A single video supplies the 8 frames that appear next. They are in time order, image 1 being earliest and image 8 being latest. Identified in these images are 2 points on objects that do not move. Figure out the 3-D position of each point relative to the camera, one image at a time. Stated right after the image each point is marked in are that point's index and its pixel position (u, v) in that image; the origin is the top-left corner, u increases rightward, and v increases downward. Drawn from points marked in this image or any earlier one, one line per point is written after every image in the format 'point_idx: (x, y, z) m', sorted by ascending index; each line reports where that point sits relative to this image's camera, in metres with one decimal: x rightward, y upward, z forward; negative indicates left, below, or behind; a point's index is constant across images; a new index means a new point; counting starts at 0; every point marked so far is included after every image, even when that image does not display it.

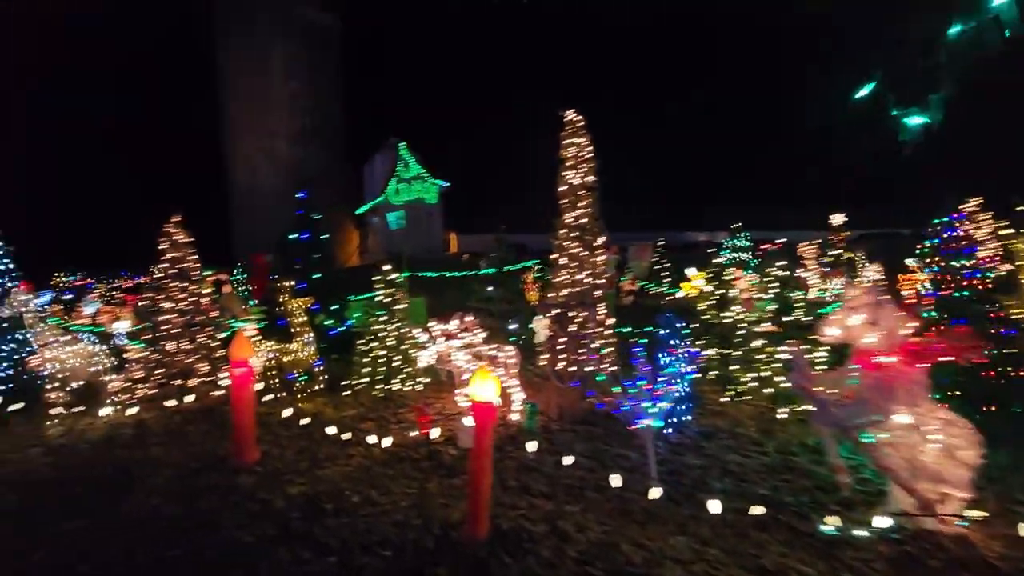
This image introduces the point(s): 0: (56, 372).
0: (-7.3, -1.4, +8.3) m
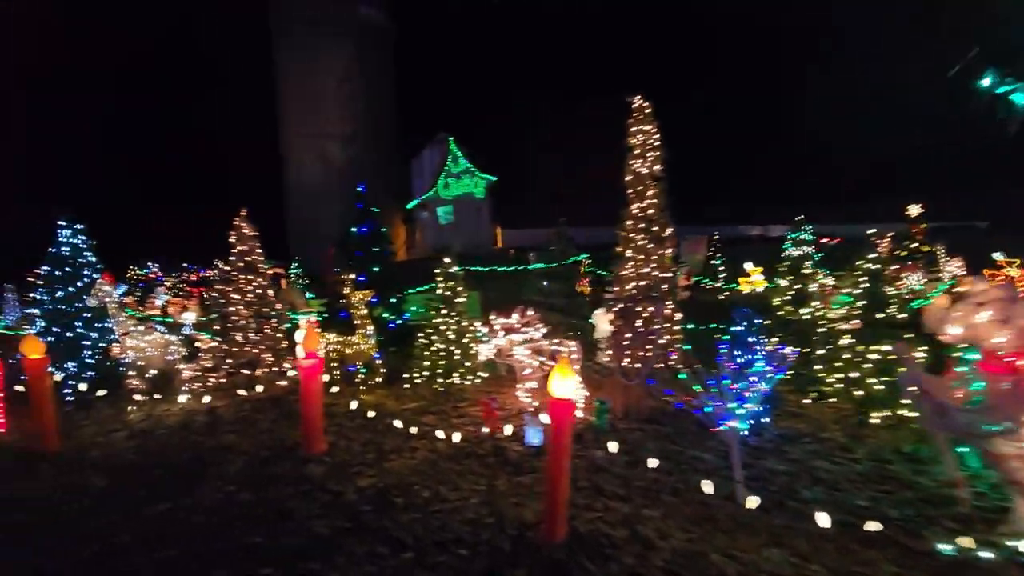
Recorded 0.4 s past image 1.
0: (-6.3, -1.2, +8.7) m
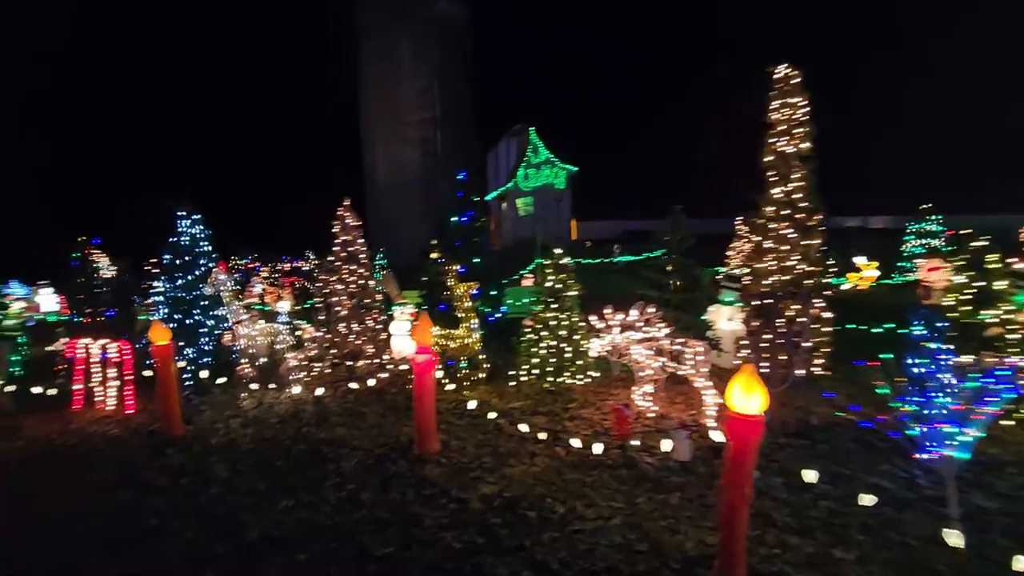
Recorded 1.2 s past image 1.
0: (-4.5, -1.0, +8.9) m
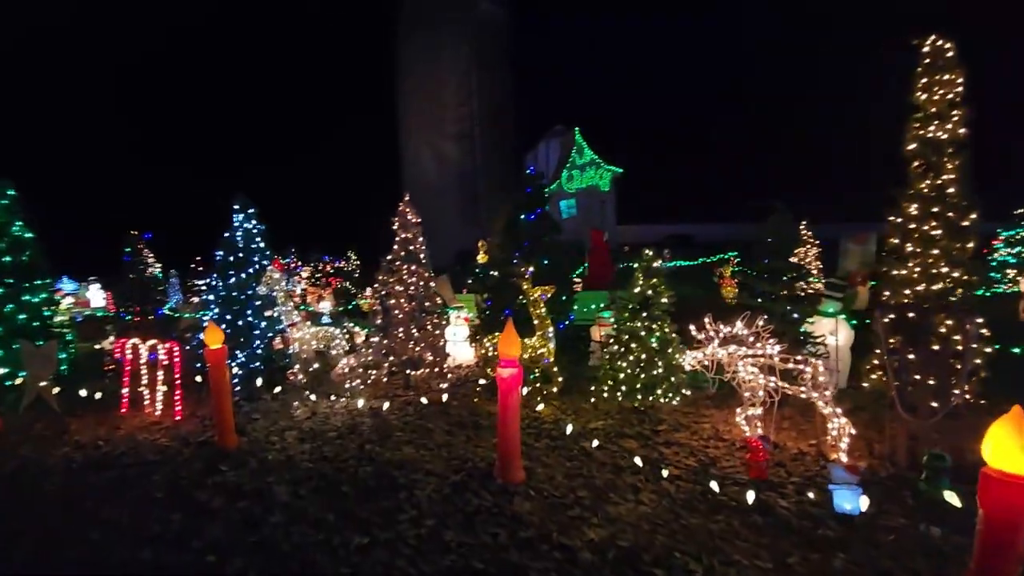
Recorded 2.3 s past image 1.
0: (-3.4, -1.0, +8.3) m
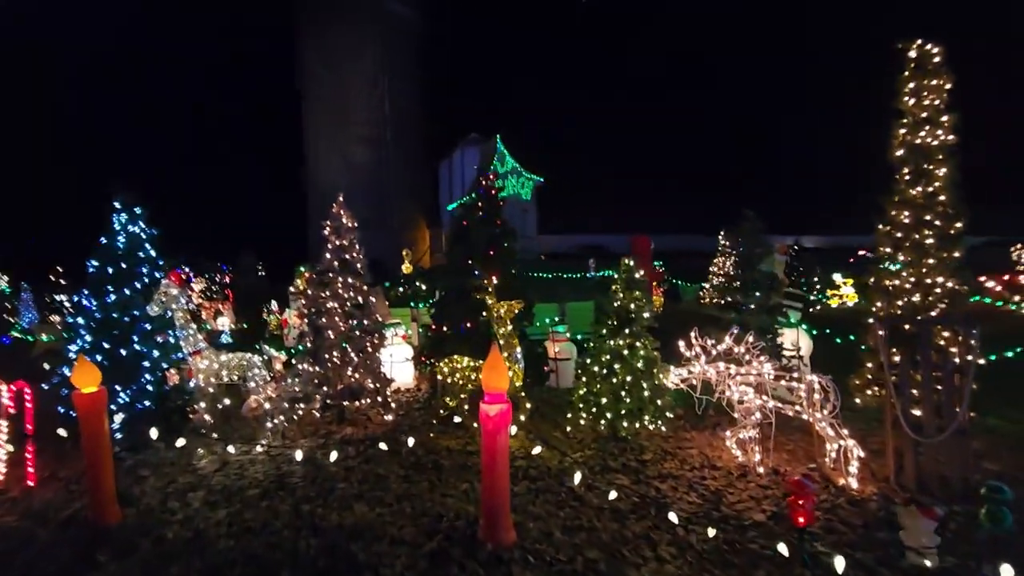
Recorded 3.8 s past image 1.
0: (-3.9, -1.3, +6.7) m
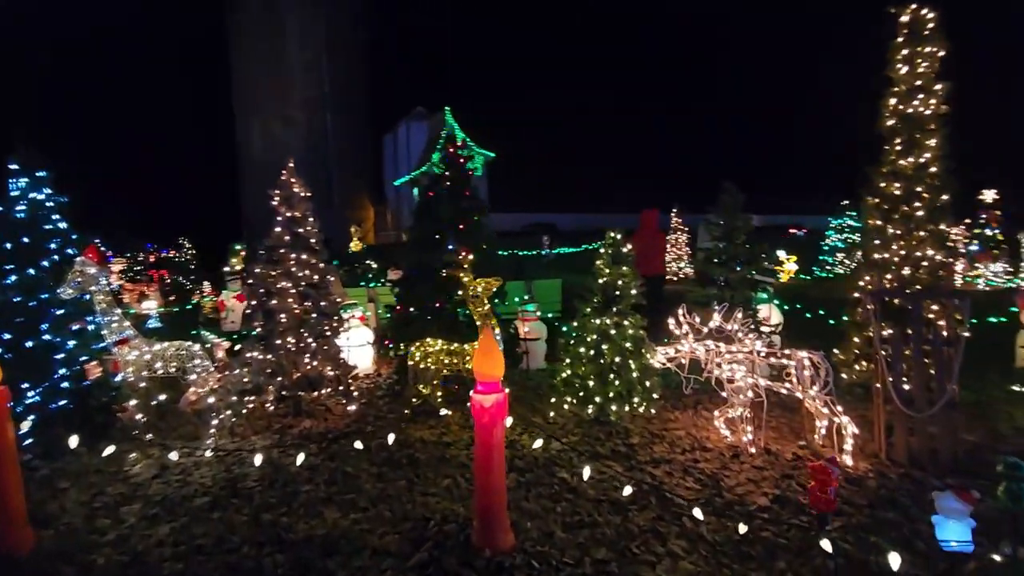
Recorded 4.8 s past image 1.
0: (-4.2, -1.0, +5.8) m
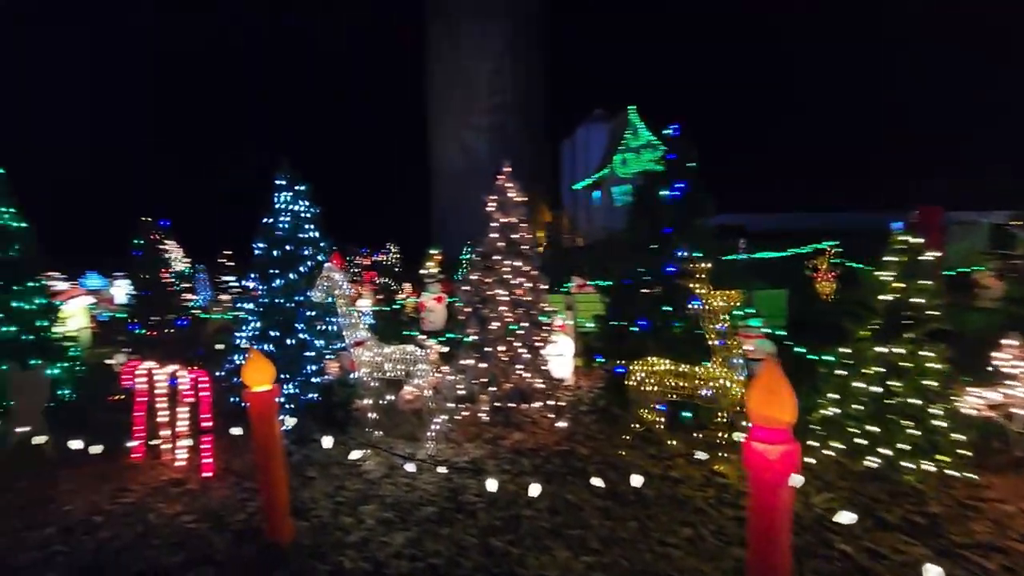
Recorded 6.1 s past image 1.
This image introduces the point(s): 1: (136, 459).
0: (-1.7, -1.1, +6.1) m
1: (-4.0, -1.9, +5.5) m
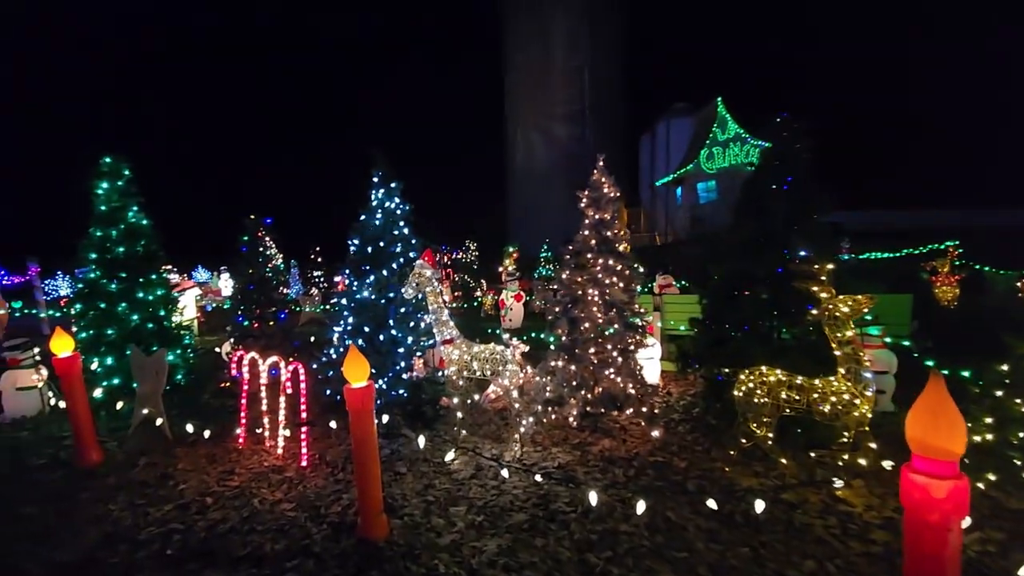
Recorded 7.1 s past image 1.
0: (-0.6, -1.1, +6.1) m
1: (-3.0, -1.8, +5.8) m
